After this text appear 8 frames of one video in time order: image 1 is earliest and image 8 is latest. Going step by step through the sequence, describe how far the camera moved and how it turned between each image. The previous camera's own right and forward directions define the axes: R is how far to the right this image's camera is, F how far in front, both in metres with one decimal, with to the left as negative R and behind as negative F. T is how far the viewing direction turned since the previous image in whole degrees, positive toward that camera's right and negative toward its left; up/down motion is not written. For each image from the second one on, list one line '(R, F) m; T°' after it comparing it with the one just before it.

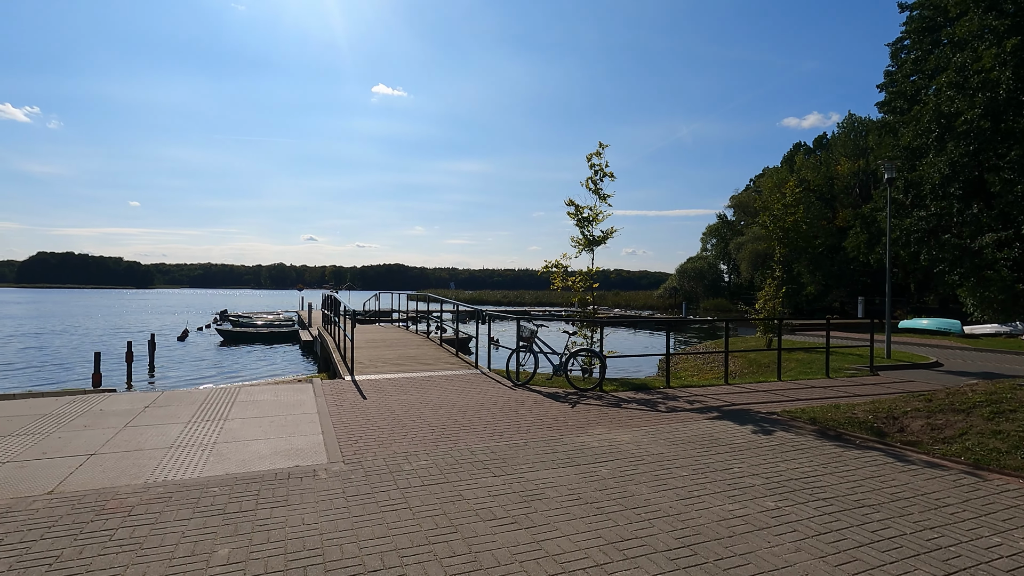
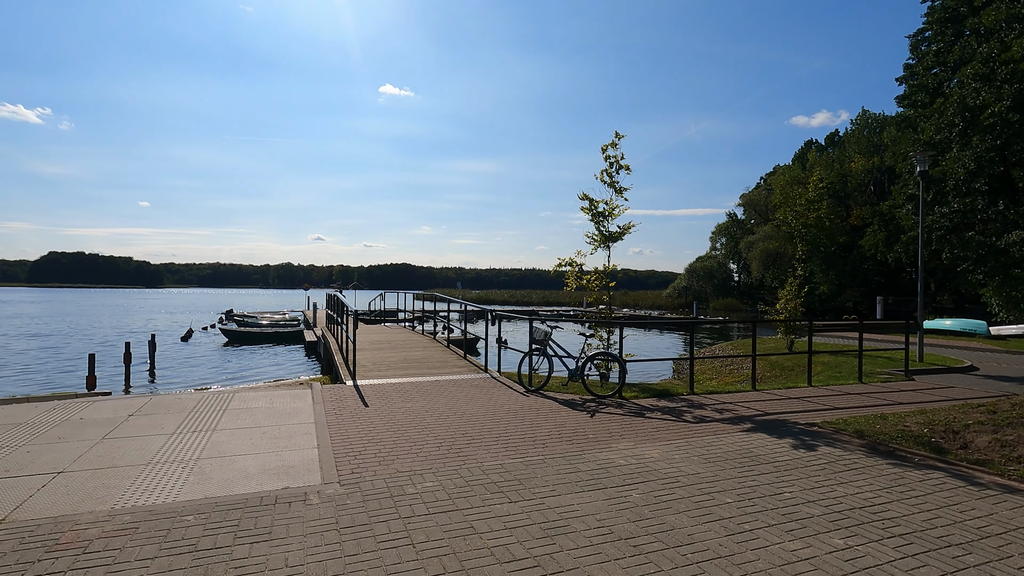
(-0.1, +0.6) m; -1°
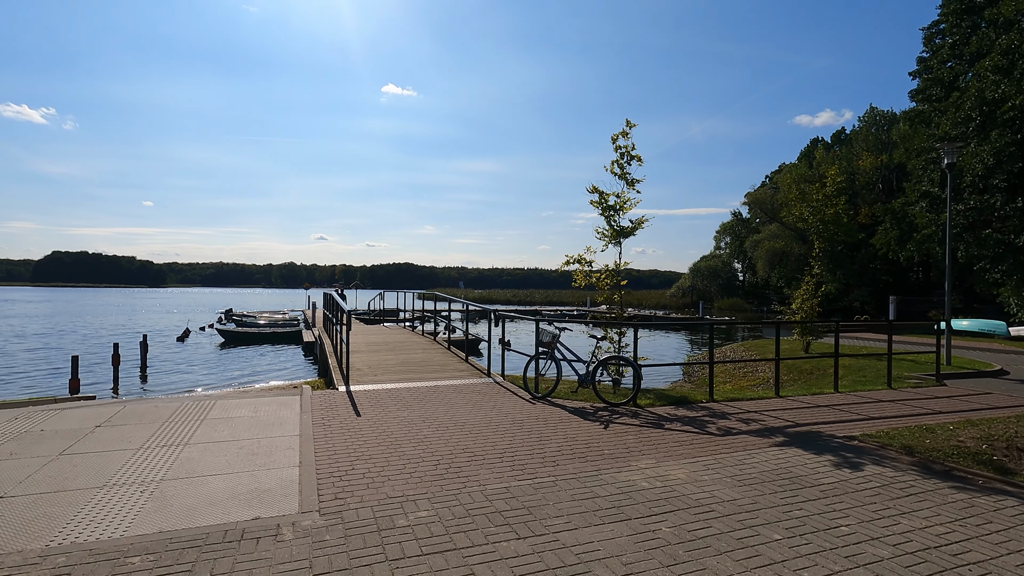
(0.0, +0.7) m; 0°
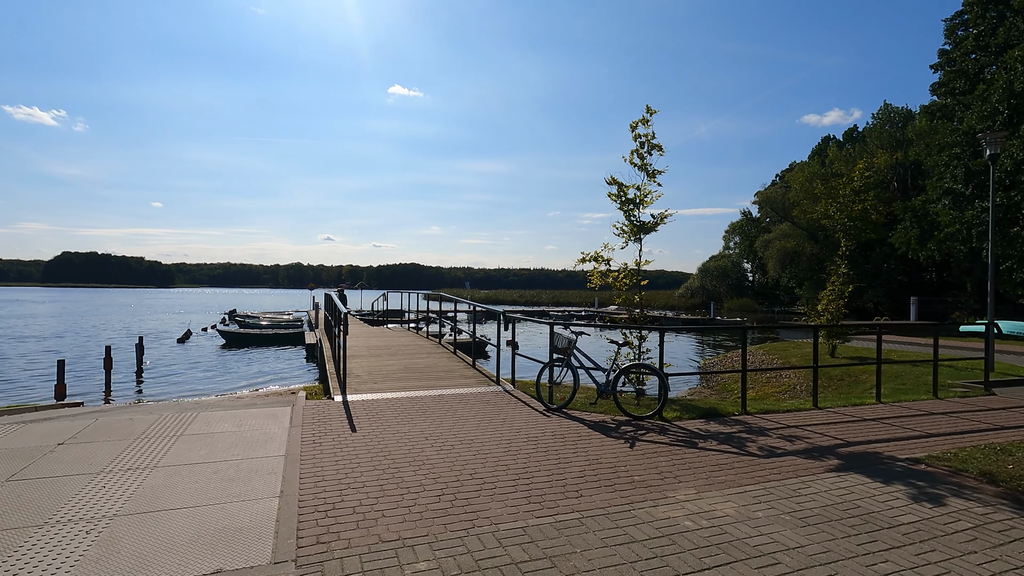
(-0.1, +0.8) m; -1°
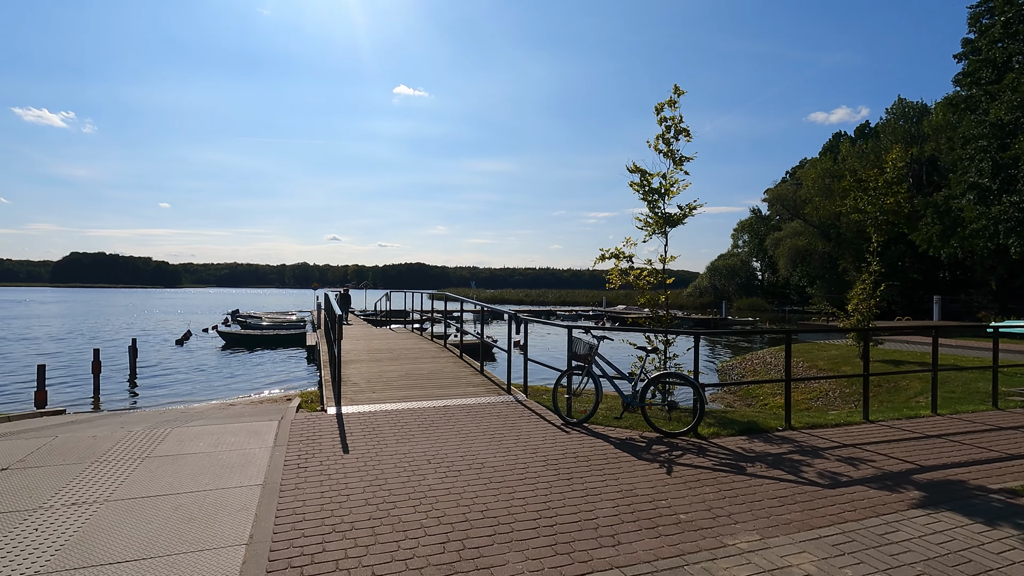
(-0.1, +0.8) m; -1°
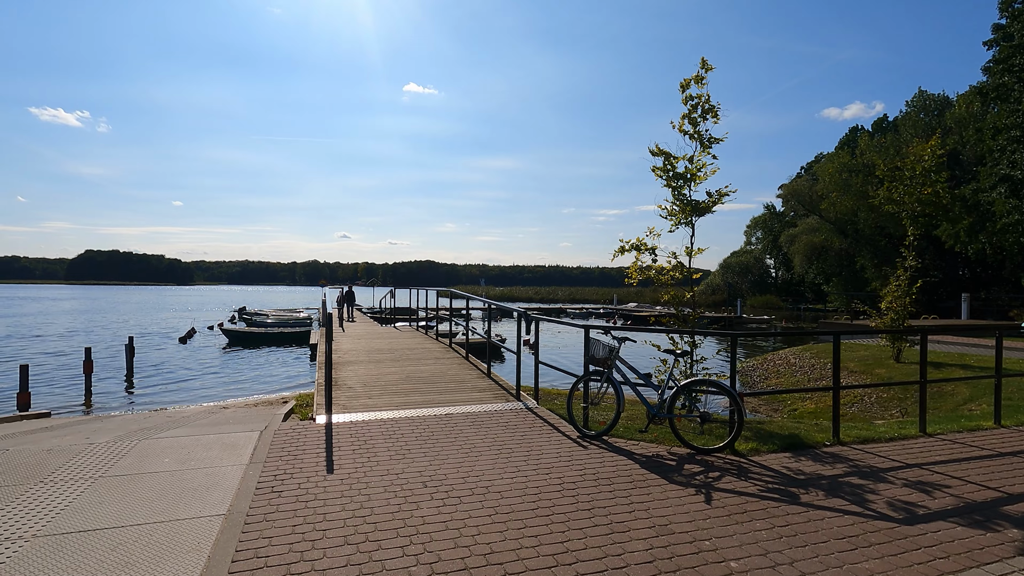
(0.0, +0.8) m; -1°
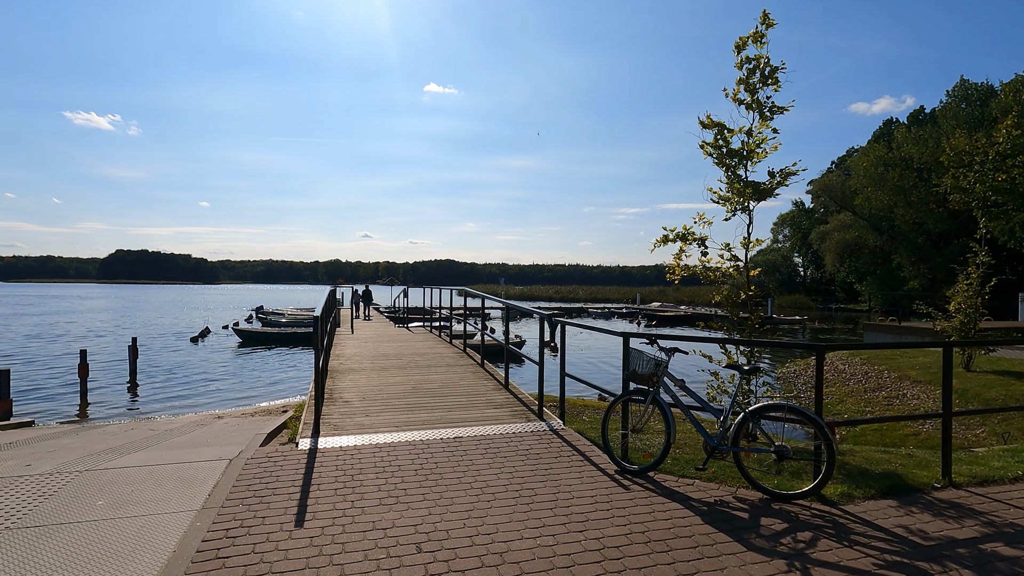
(0.0, +1.1) m; -2°
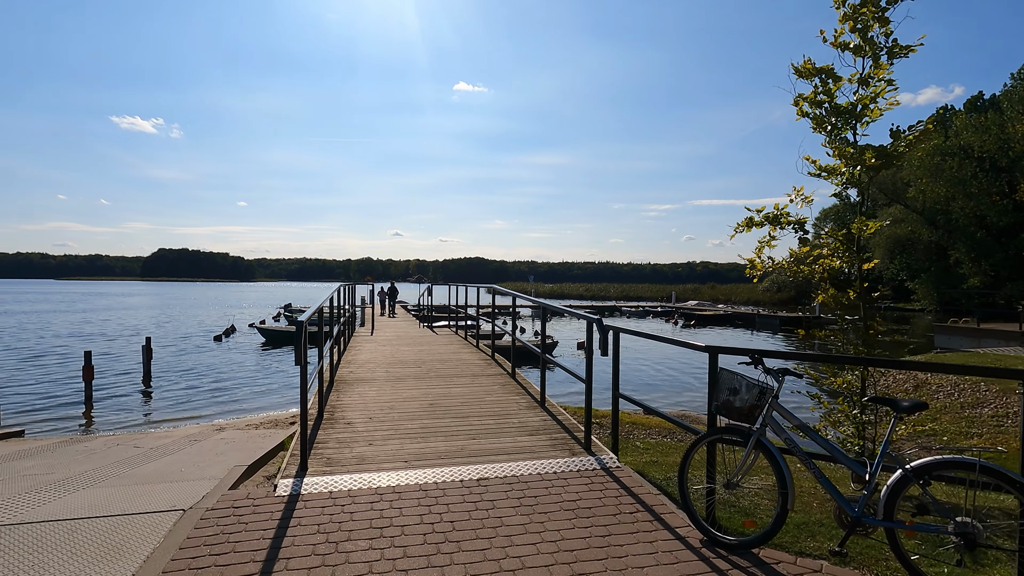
(-0.1, +1.3) m; -3°
